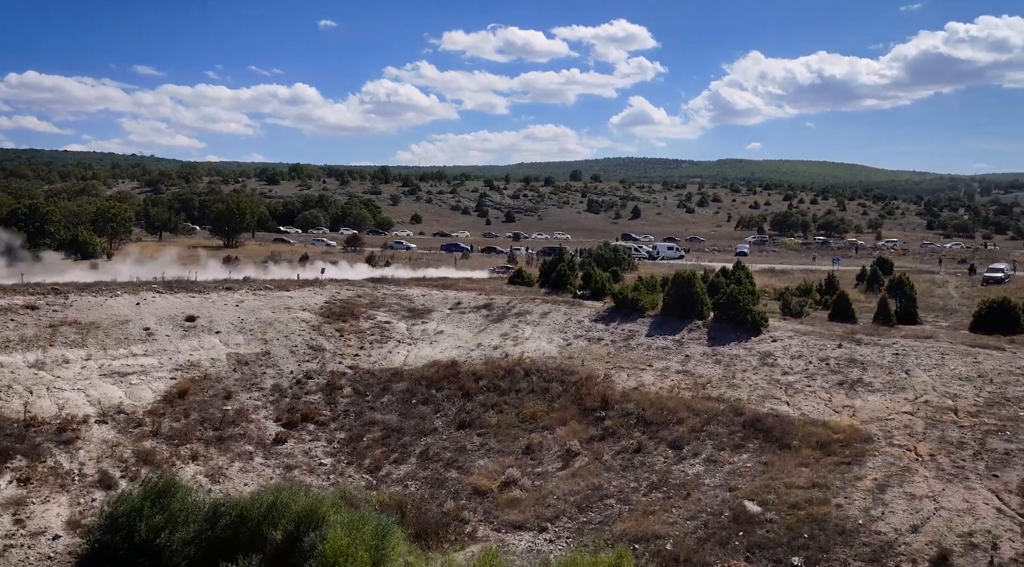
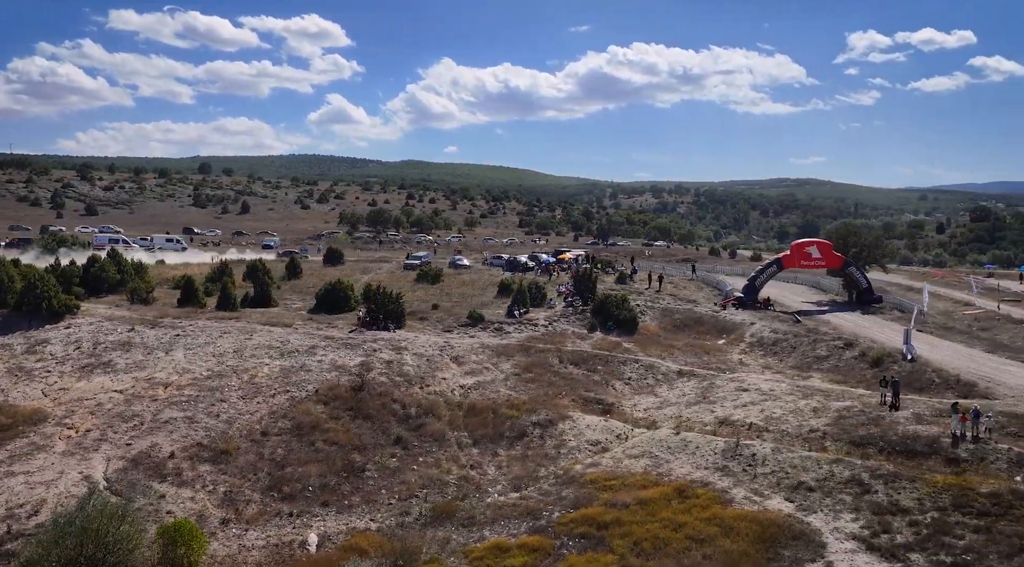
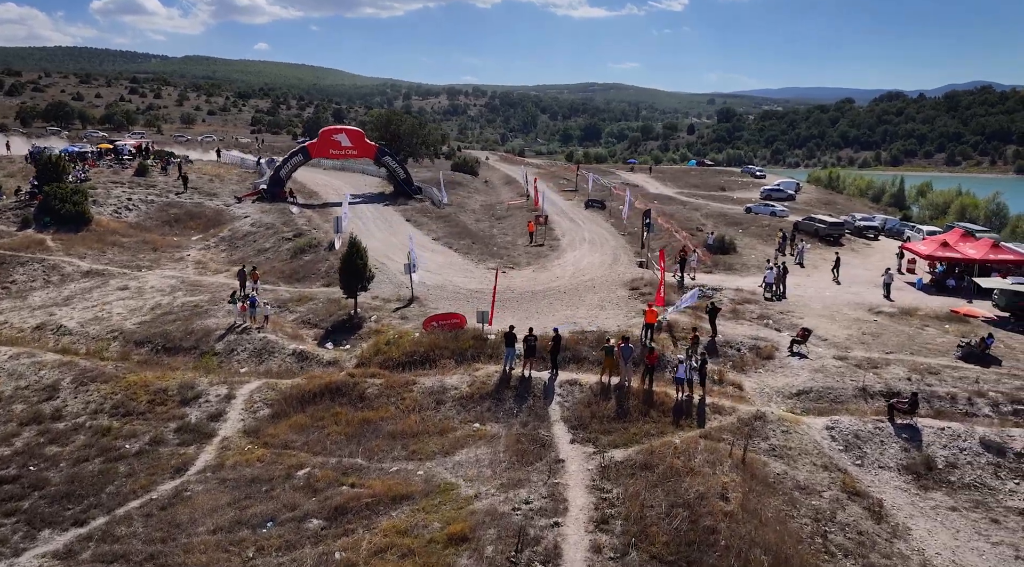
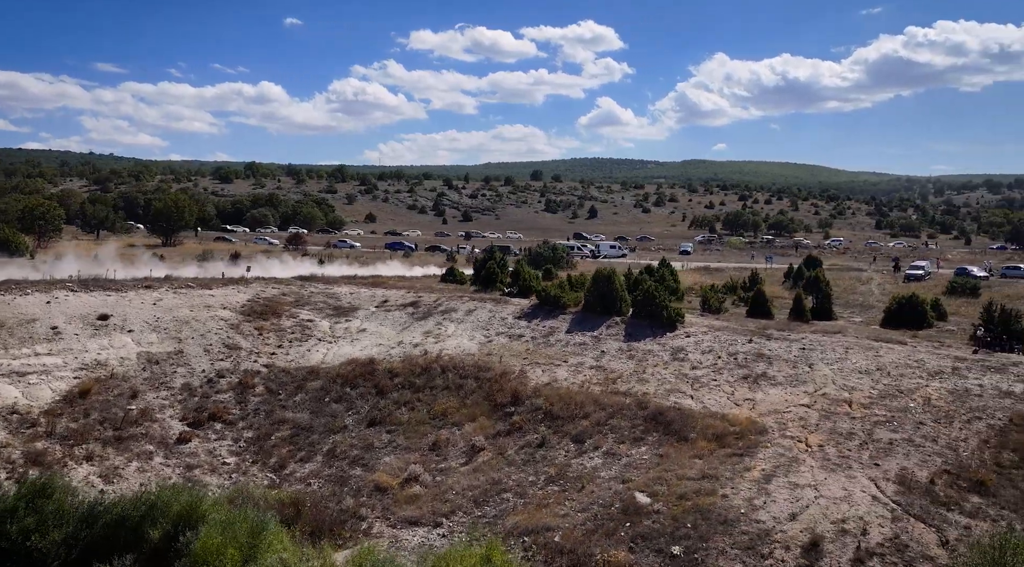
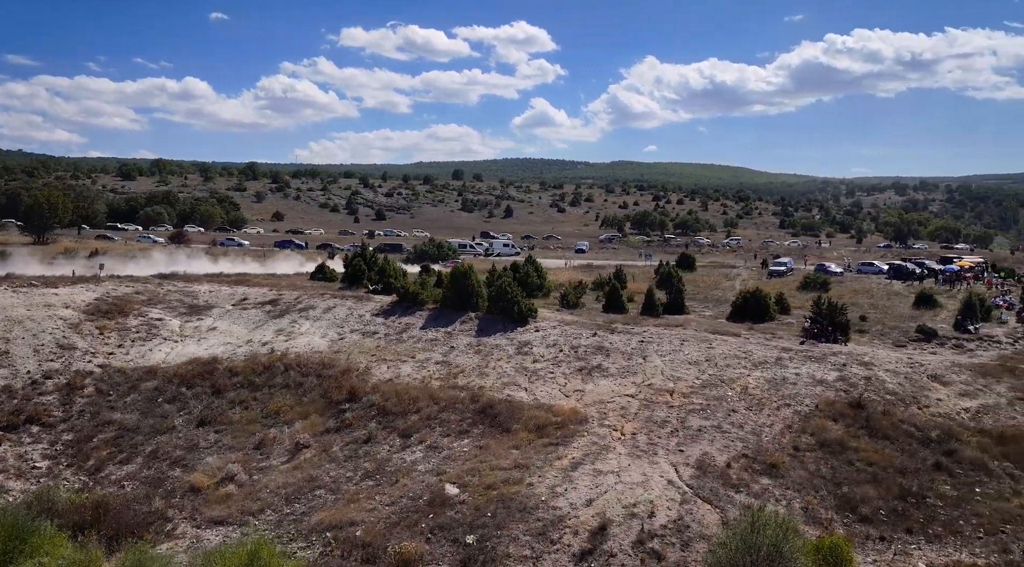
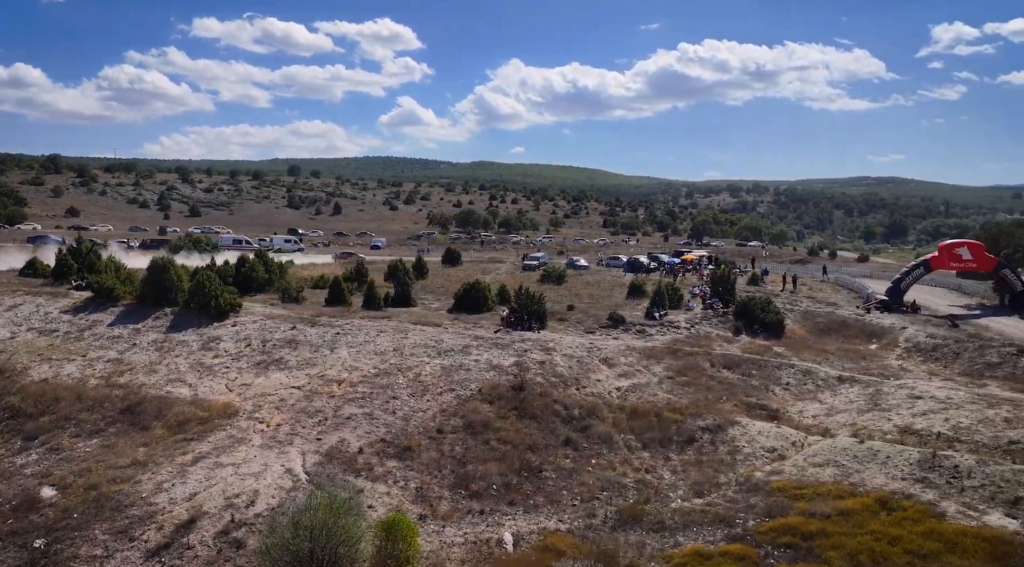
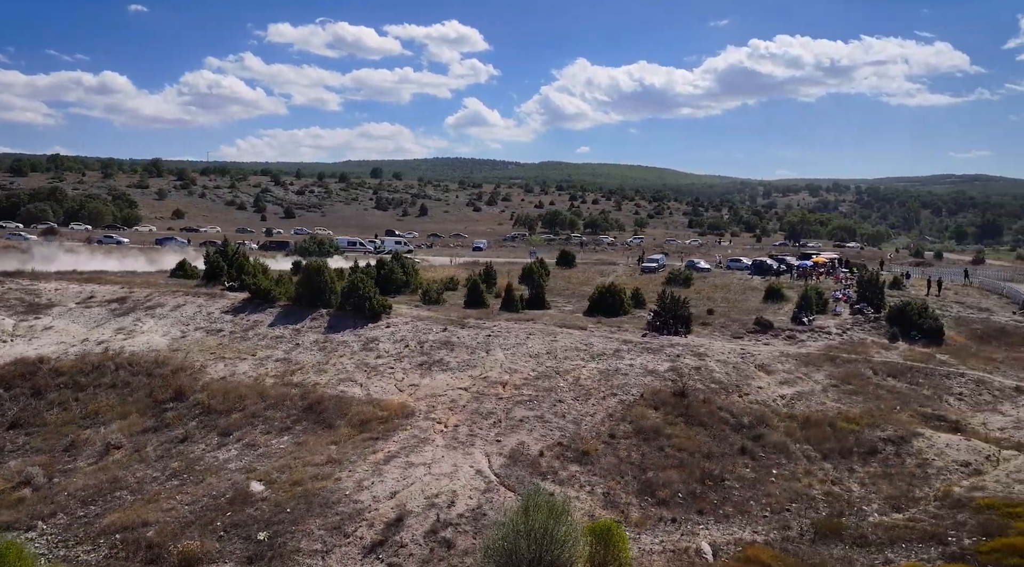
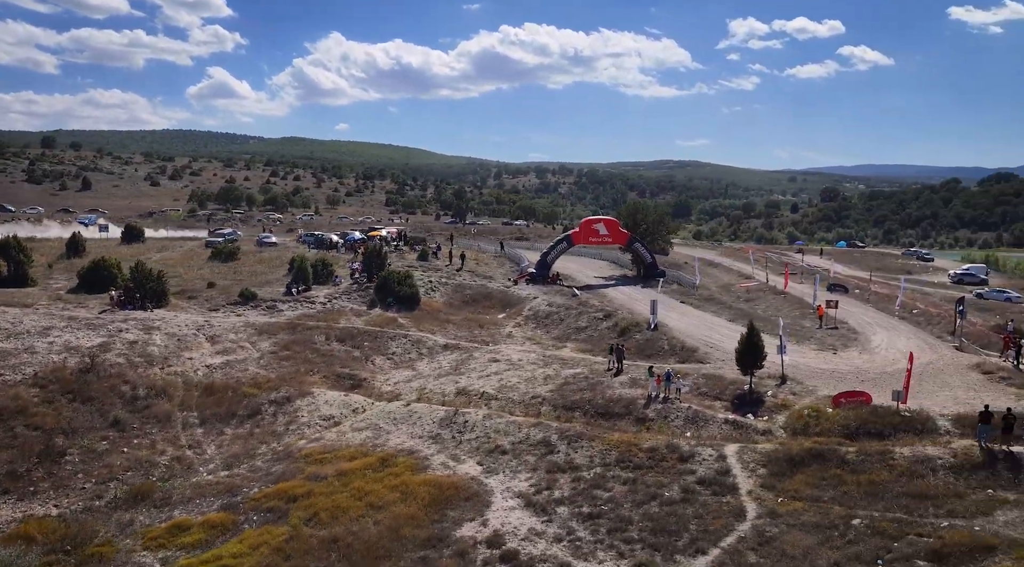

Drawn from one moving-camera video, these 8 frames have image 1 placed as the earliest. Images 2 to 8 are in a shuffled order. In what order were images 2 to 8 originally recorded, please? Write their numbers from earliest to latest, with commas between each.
4, 5, 7, 6, 2, 8, 3
